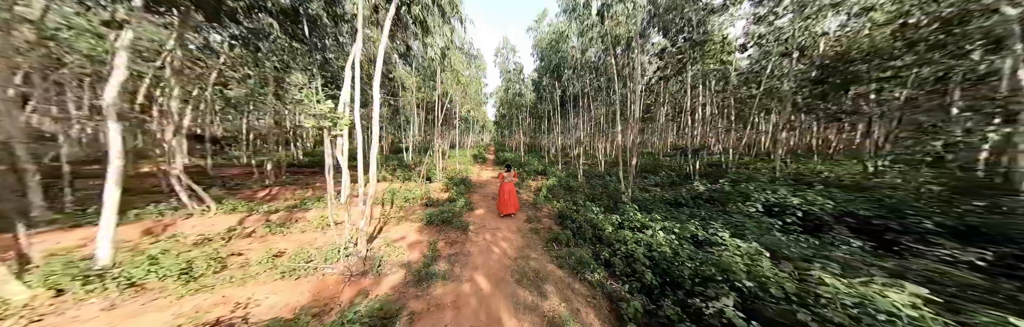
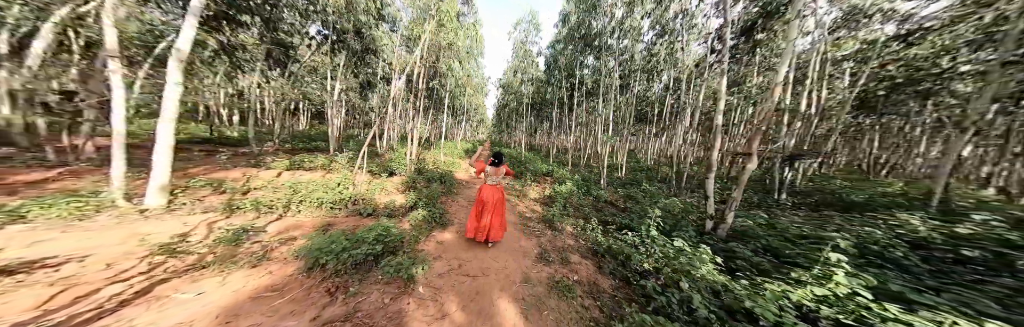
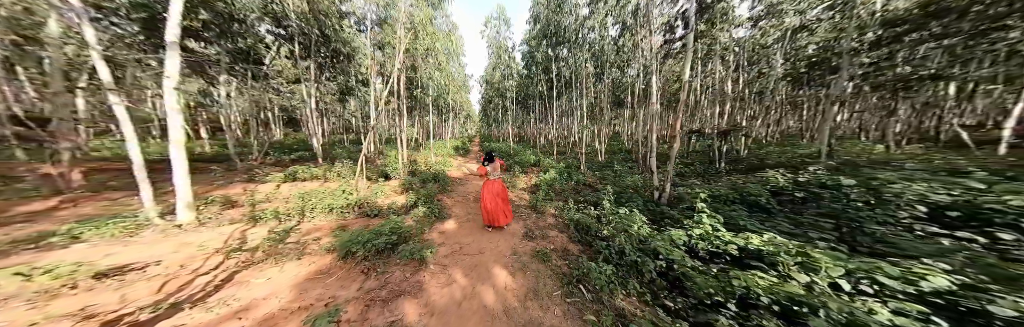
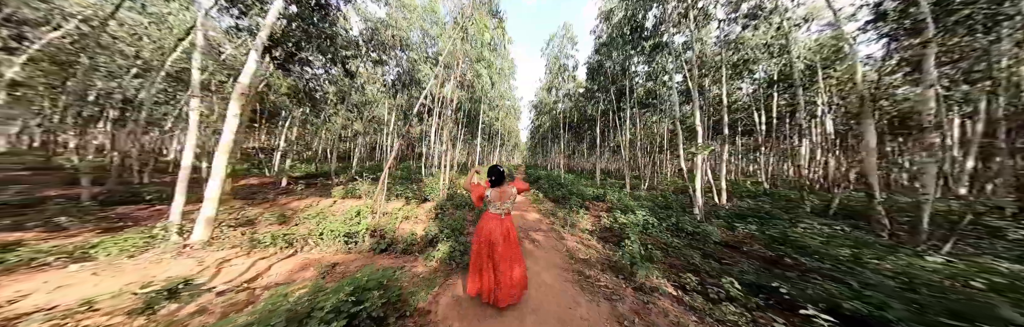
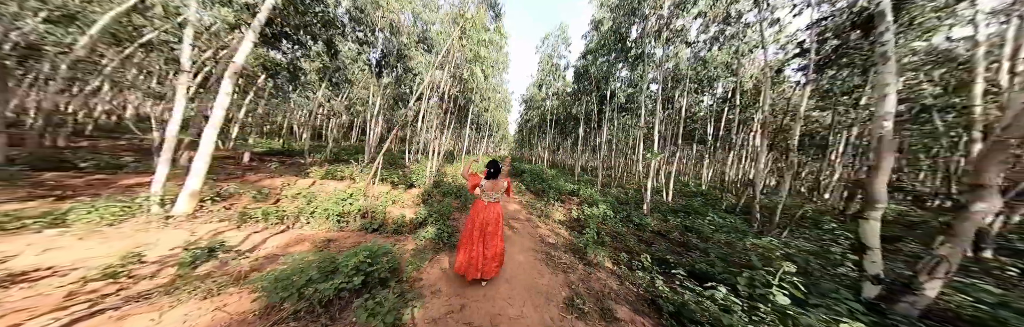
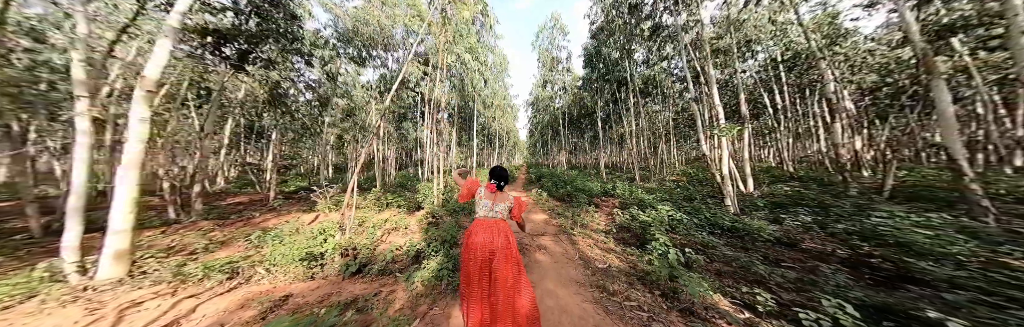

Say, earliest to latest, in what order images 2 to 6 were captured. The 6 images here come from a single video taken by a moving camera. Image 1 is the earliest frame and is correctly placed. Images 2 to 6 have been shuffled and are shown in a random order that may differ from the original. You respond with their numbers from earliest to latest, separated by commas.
3, 2, 5, 4, 6
